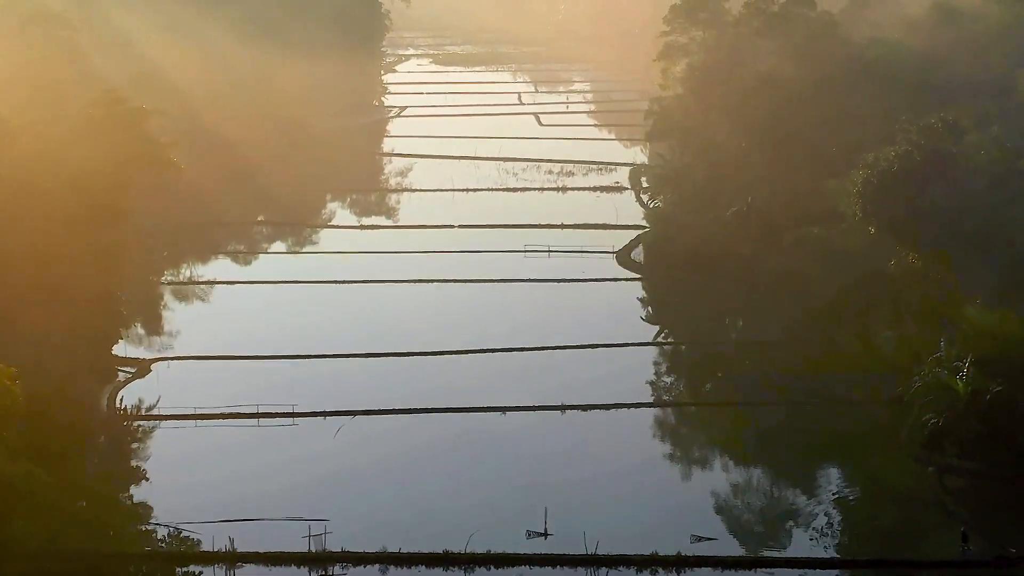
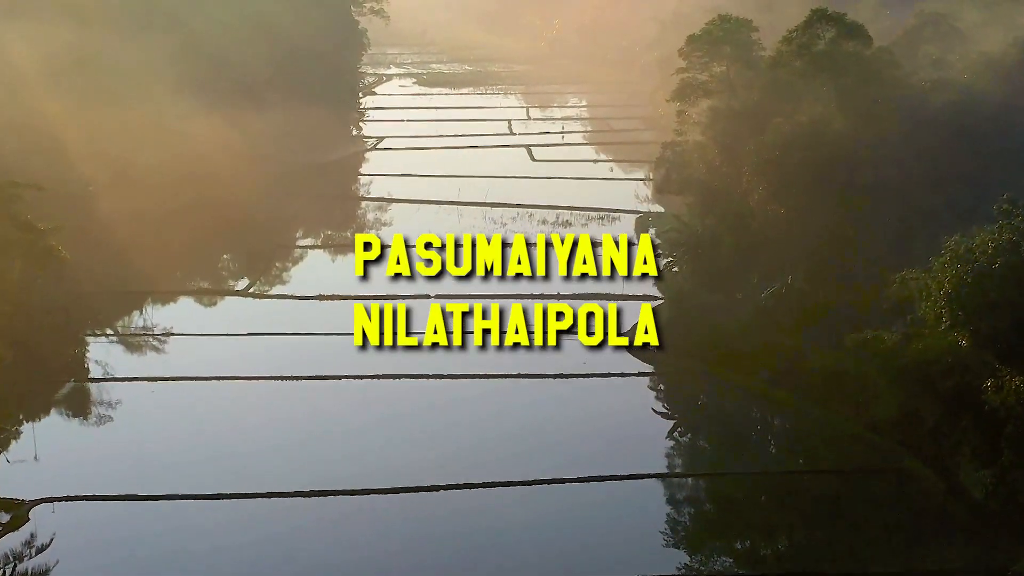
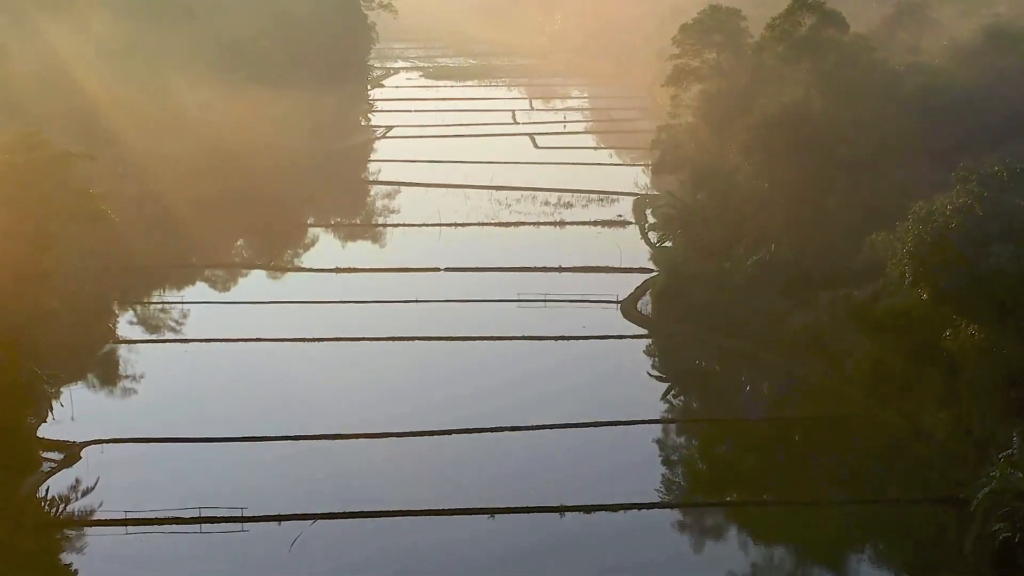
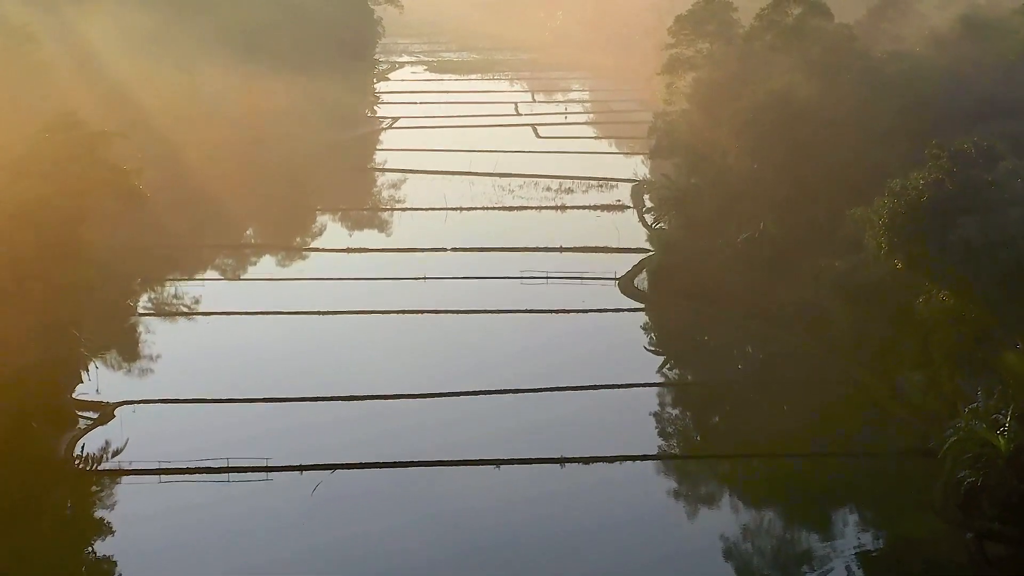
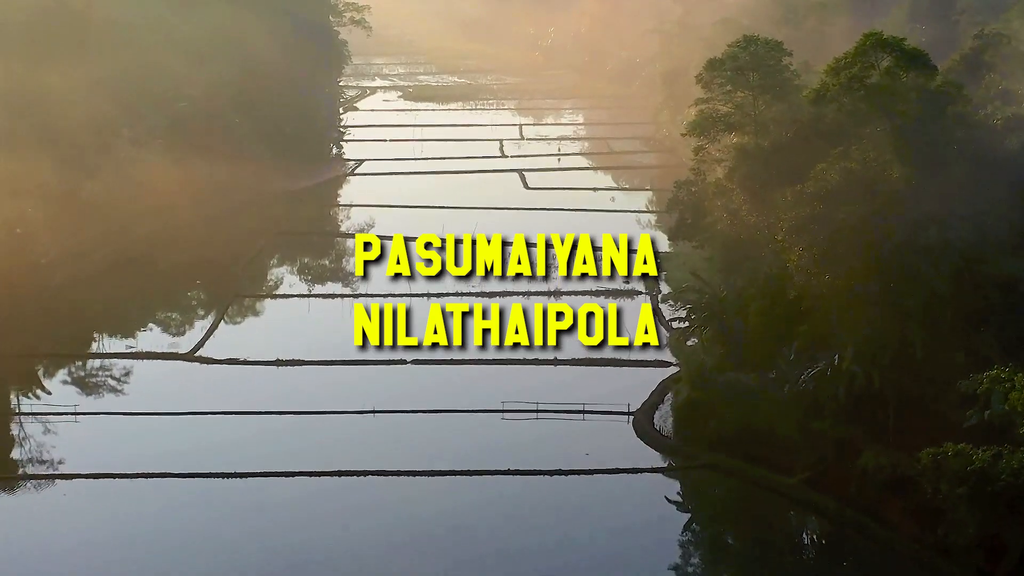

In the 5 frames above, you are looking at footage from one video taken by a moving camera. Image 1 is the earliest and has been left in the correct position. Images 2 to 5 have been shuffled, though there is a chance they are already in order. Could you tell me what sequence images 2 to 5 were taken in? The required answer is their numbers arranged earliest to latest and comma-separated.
4, 3, 2, 5
